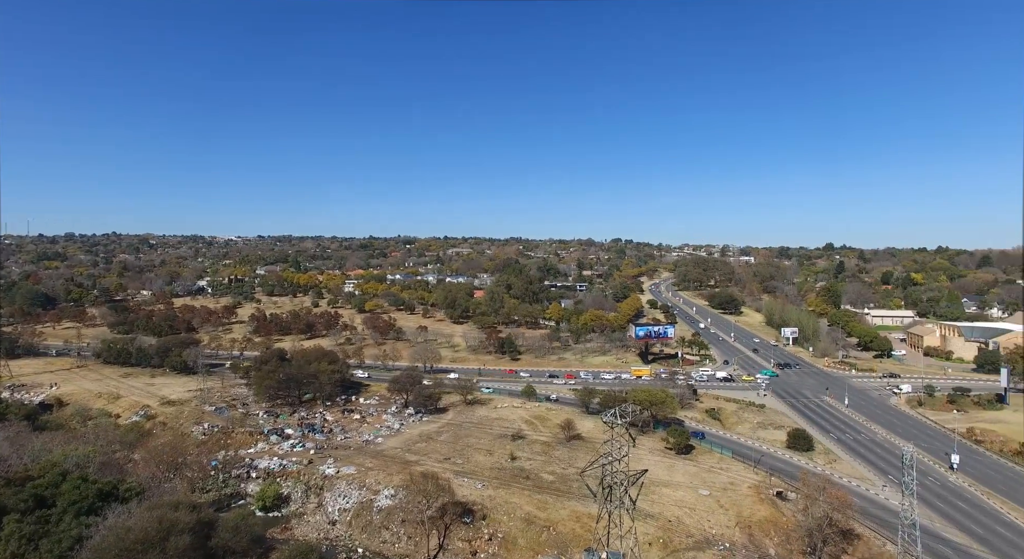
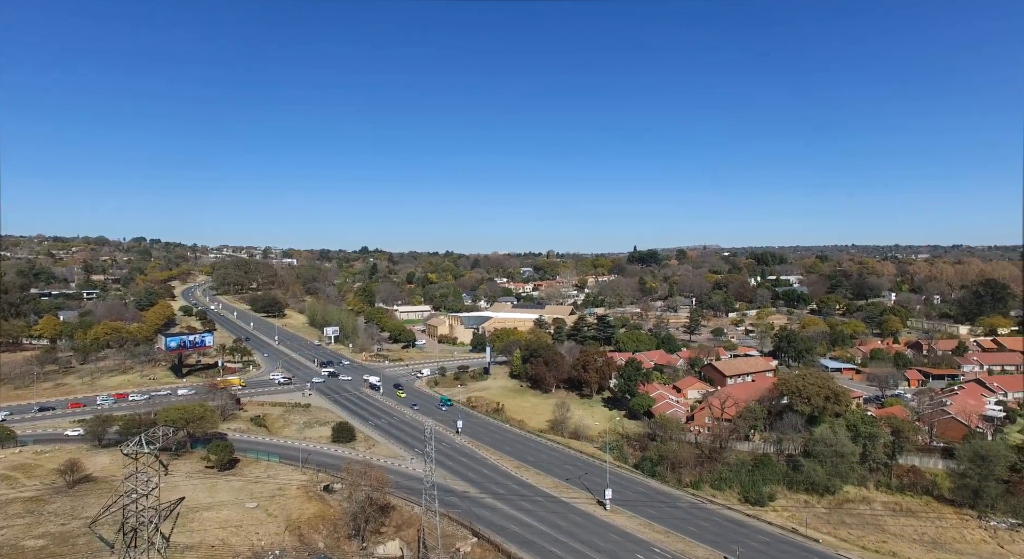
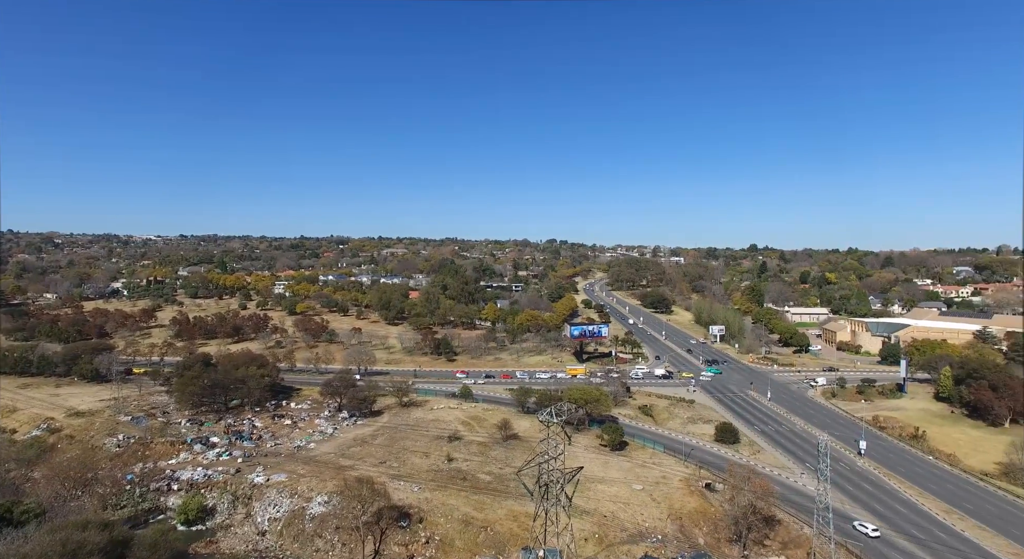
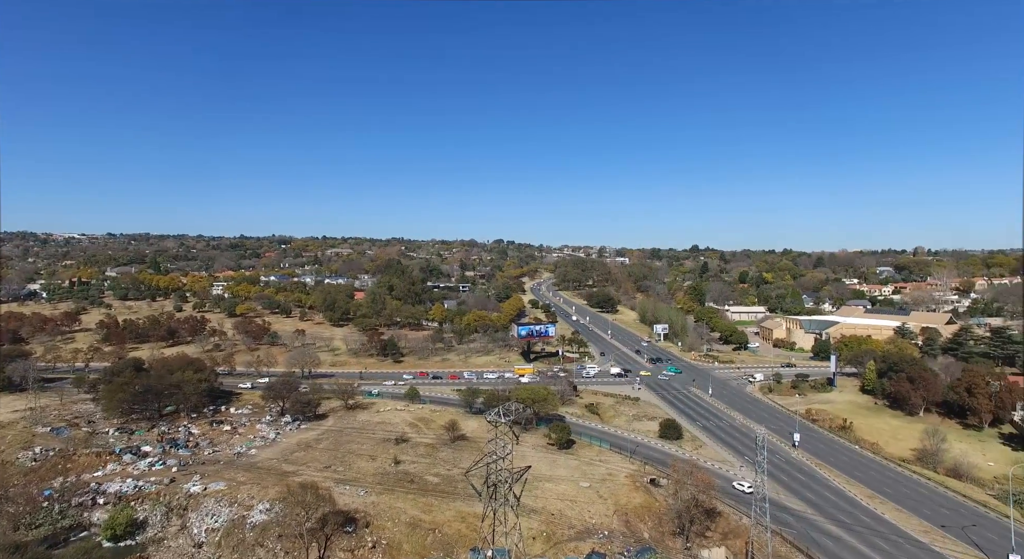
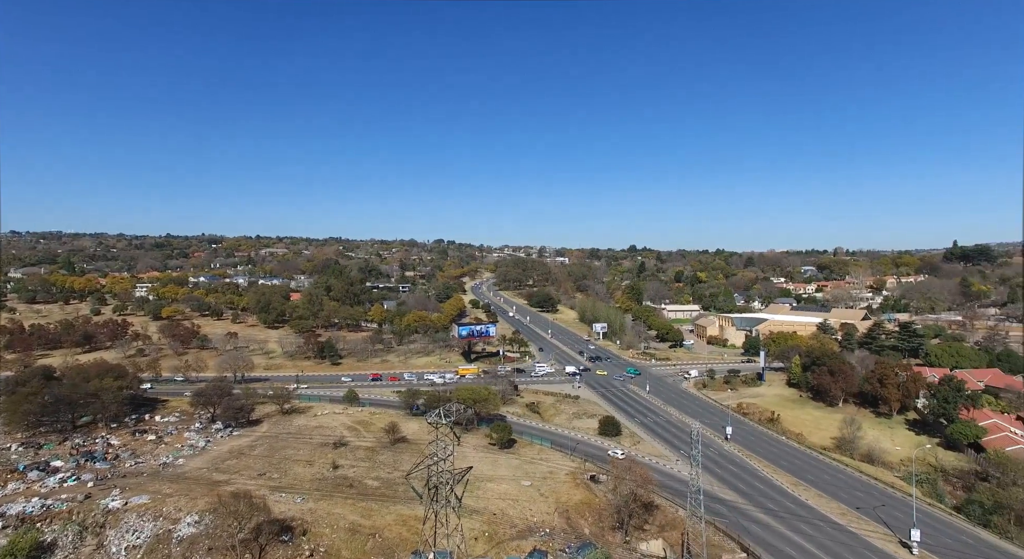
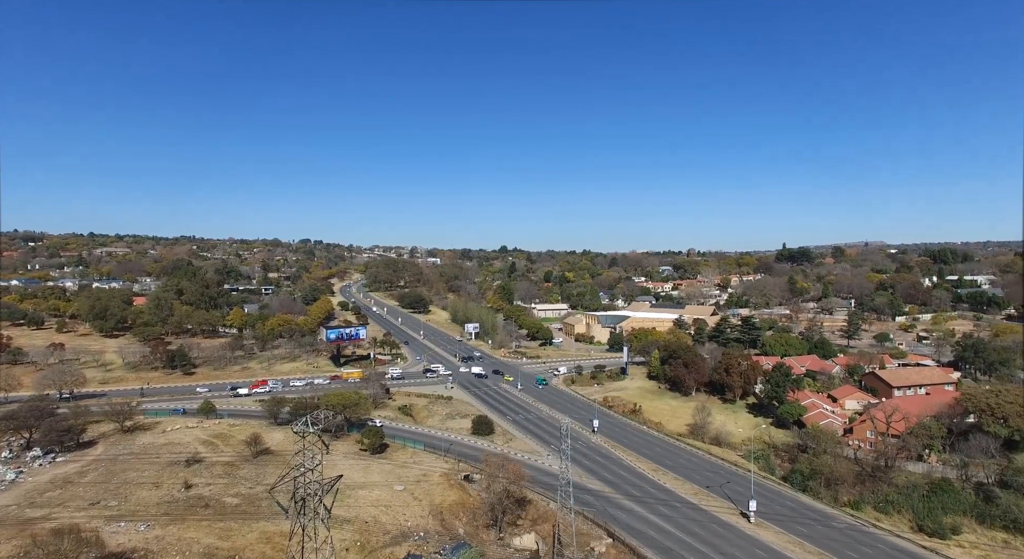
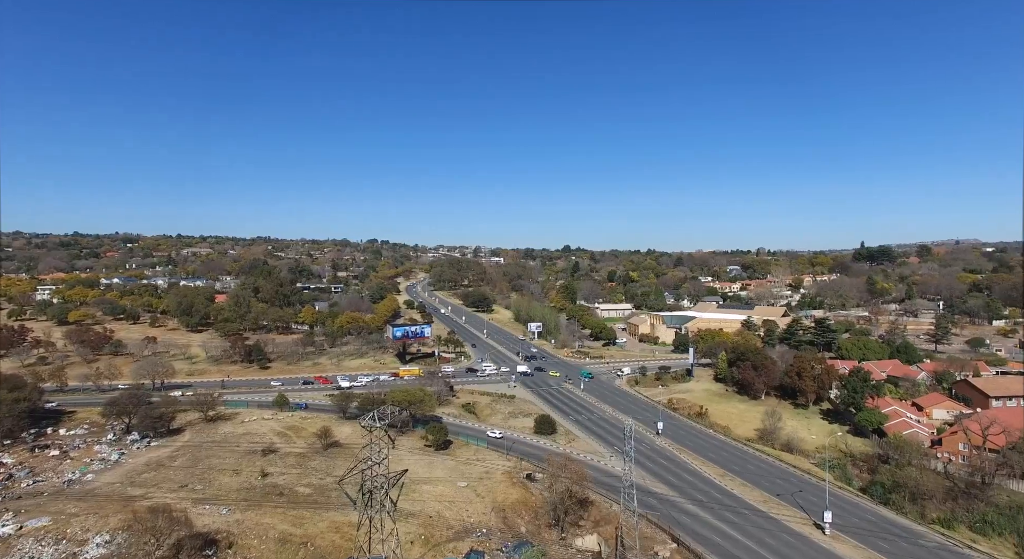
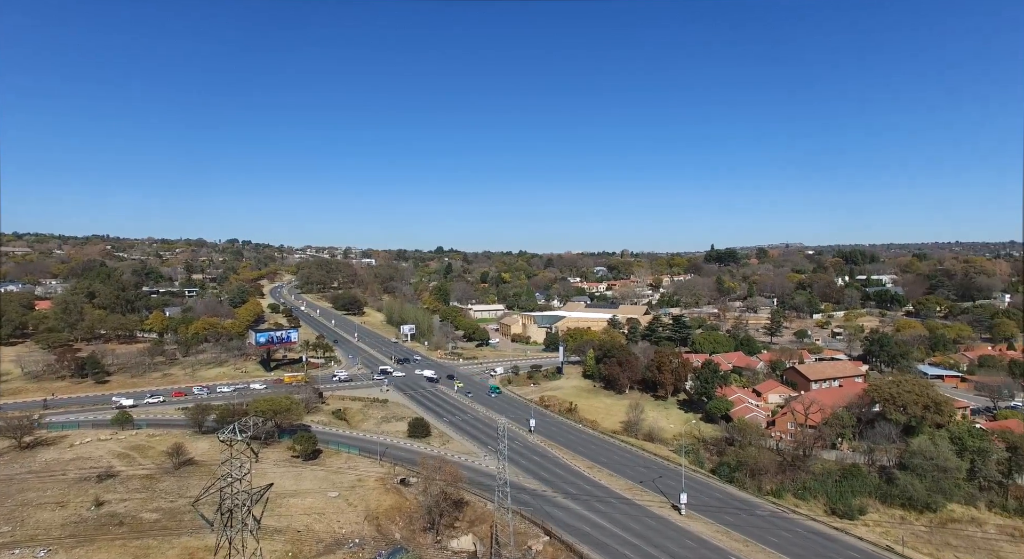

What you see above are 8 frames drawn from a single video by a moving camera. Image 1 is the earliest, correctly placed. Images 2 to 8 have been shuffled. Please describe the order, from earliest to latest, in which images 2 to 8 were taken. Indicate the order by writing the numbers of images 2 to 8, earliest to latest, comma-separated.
3, 4, 5, 7, 6, 8, 2
